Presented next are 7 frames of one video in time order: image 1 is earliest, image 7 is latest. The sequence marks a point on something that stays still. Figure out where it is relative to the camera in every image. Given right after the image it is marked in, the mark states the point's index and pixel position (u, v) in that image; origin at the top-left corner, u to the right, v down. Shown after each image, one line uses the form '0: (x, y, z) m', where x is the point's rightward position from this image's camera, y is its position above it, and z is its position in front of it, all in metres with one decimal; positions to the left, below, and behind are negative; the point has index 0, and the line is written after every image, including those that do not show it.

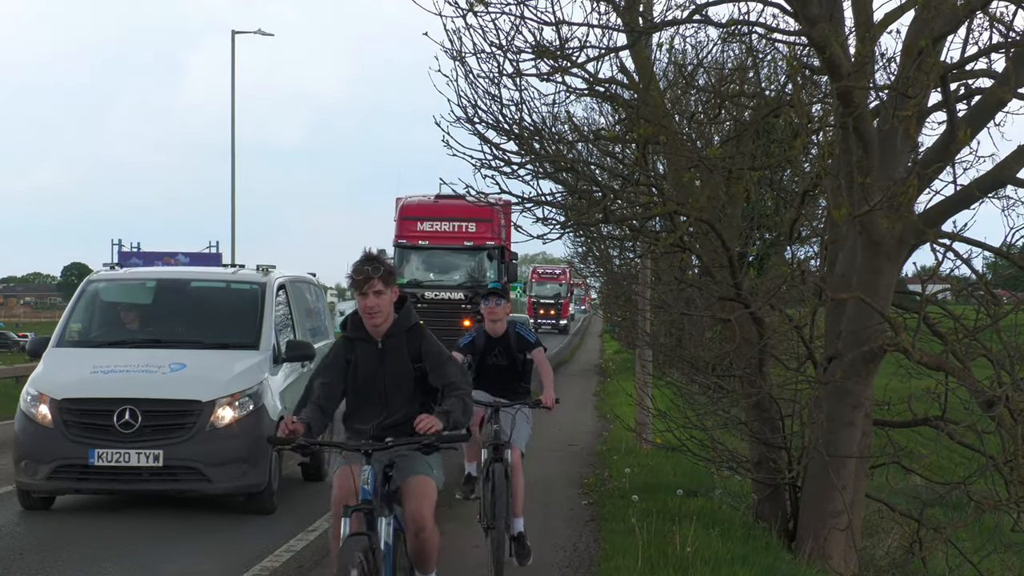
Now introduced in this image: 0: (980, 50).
0: (+1.6, +0.8, +5.4) m
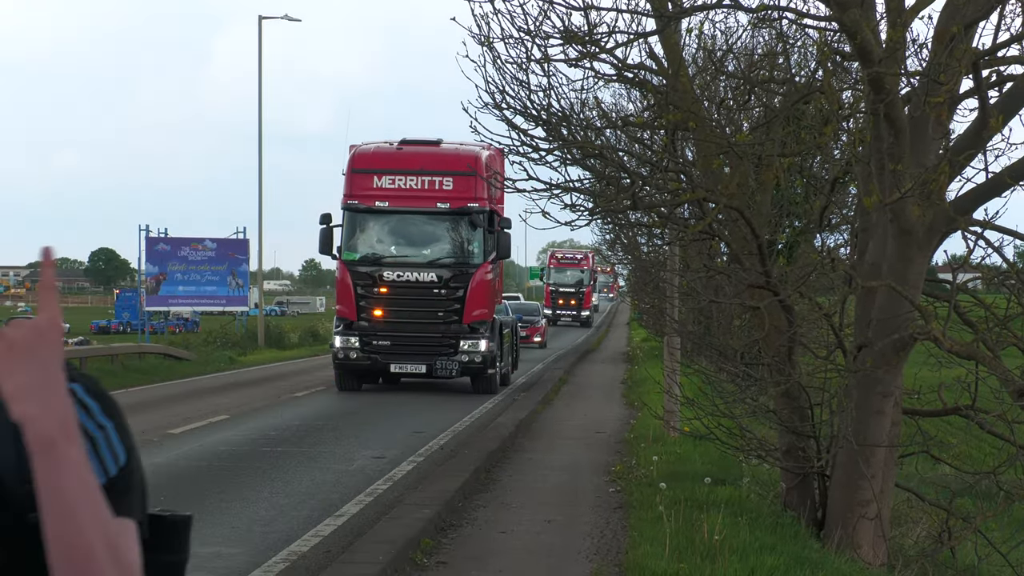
0: (+1.7, +0.8, +5.3) m
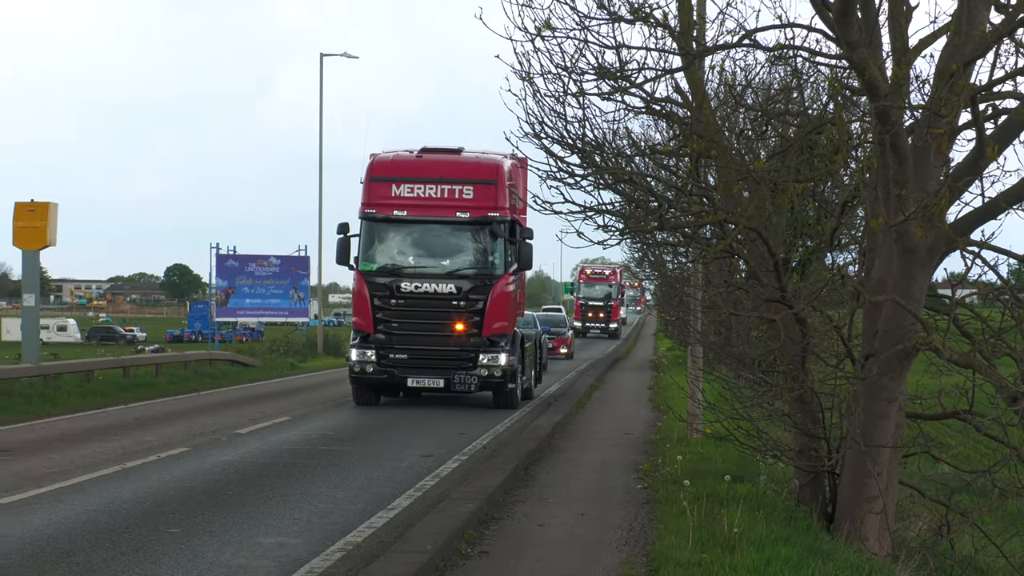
0: (+1.8, +0.8, +5.8) m
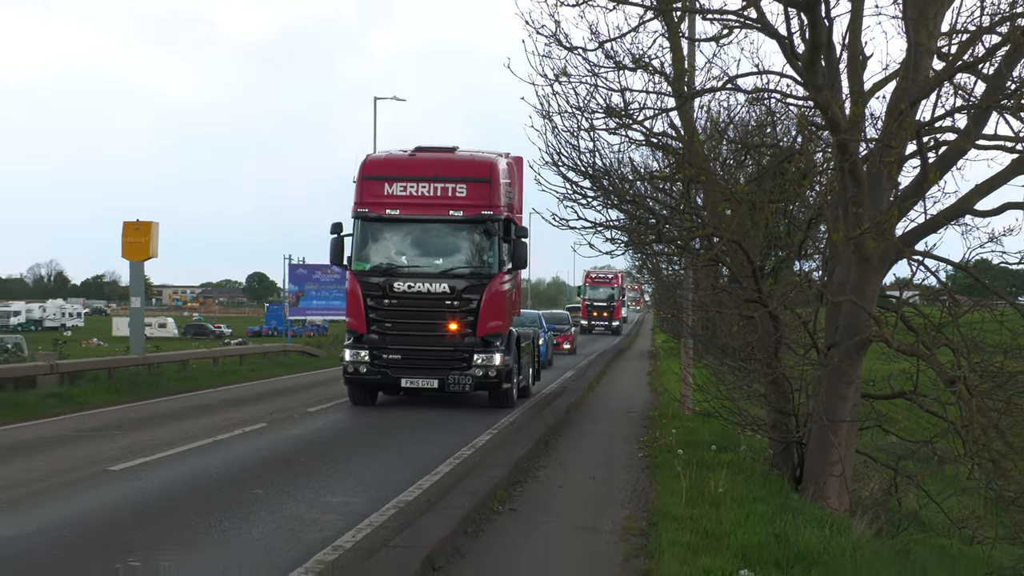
0: (+1.9, +0.8, +7.0) m
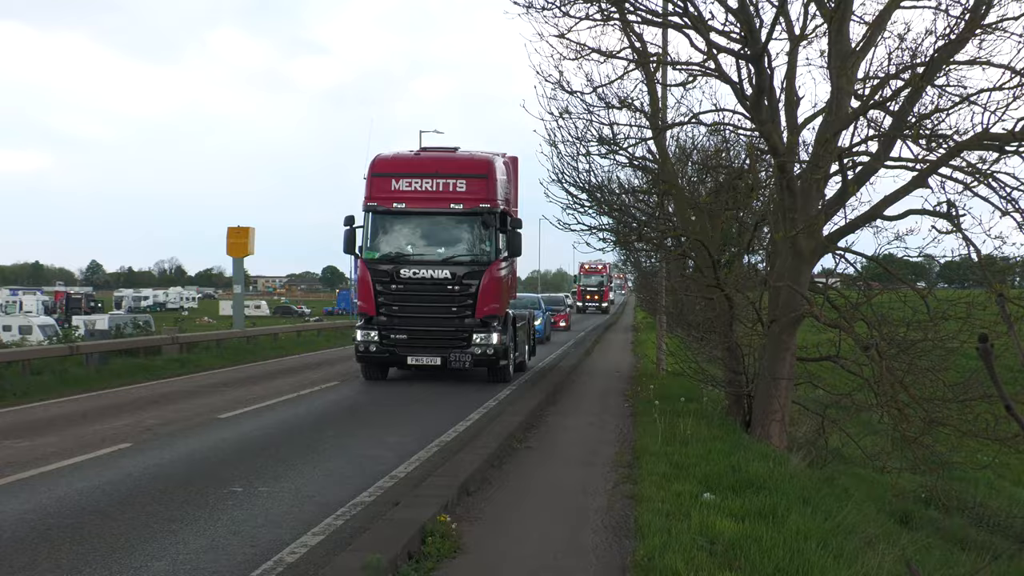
0: (+2.0, +0.9, +9.1) m
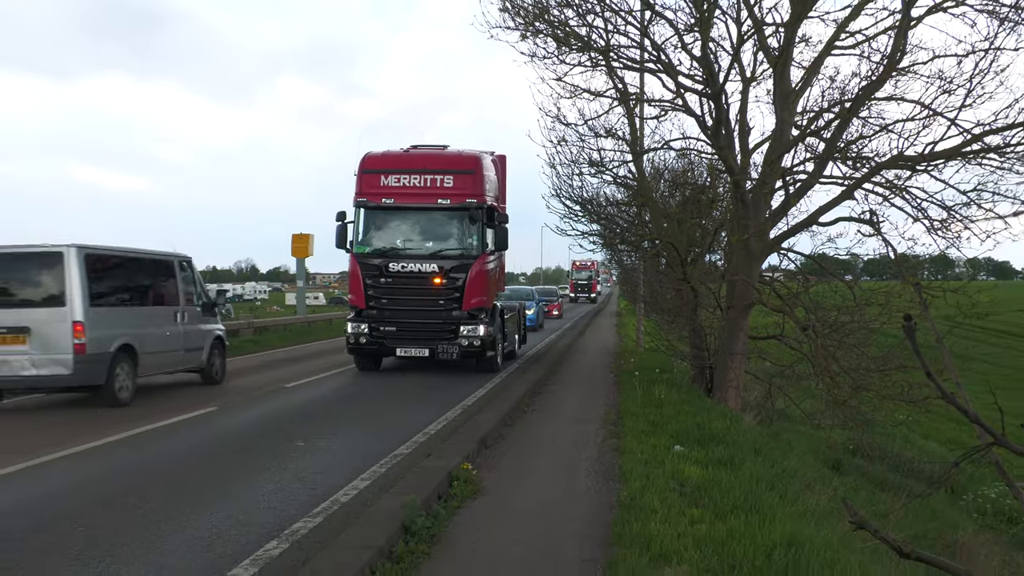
0: (+2.1, +0.9, +11.3) m
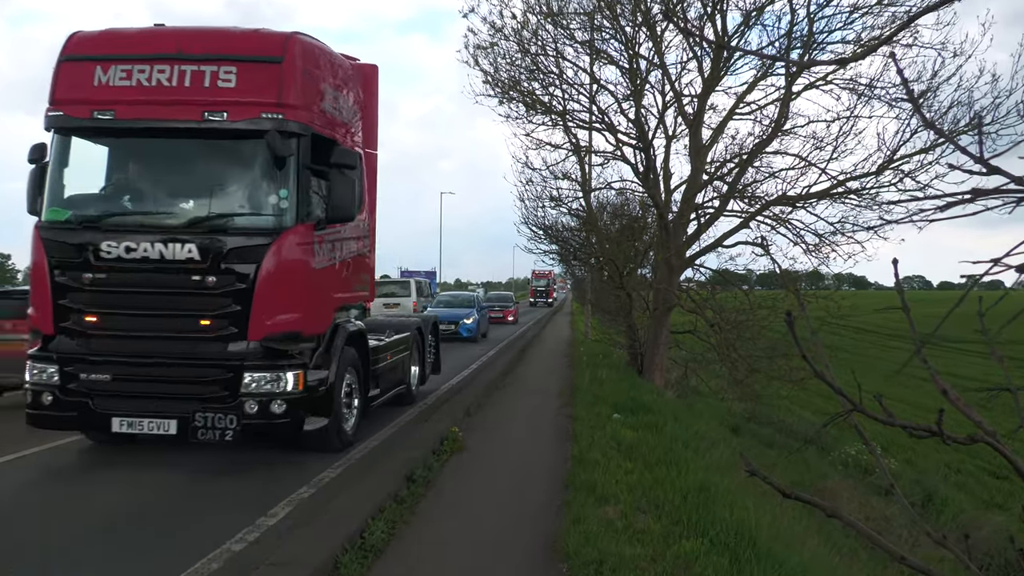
0: (+1.9, +0.8, +15.0) m
